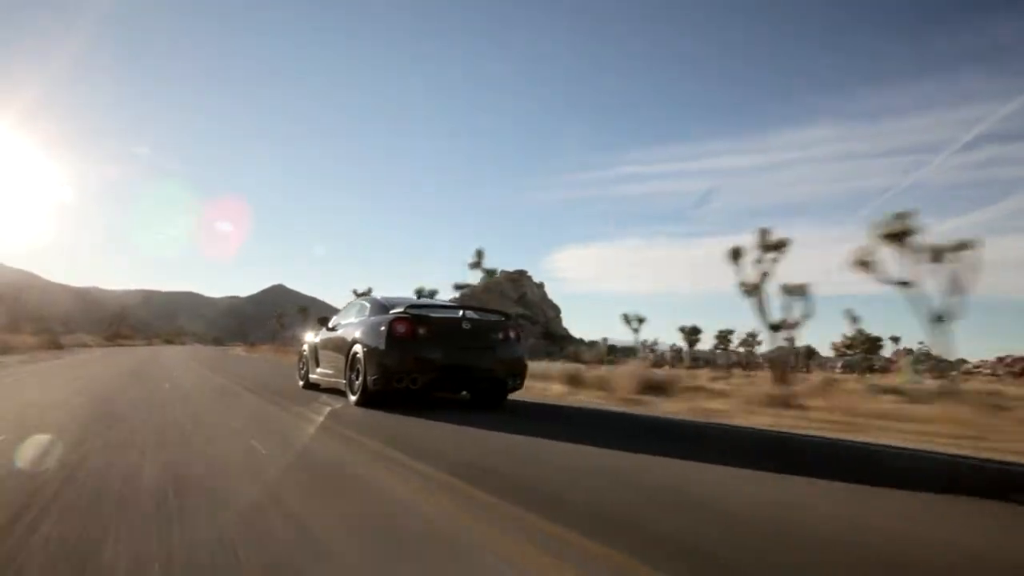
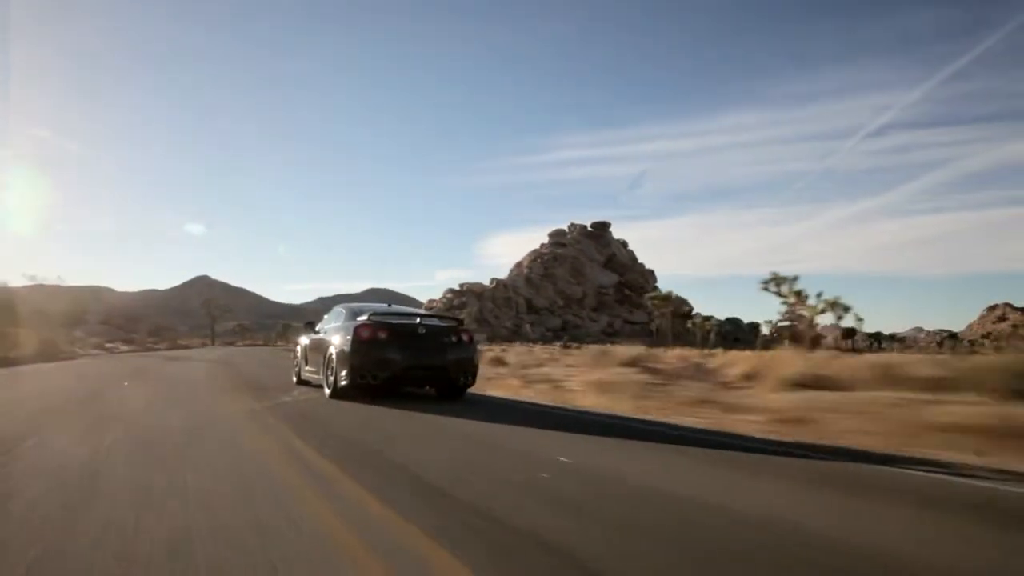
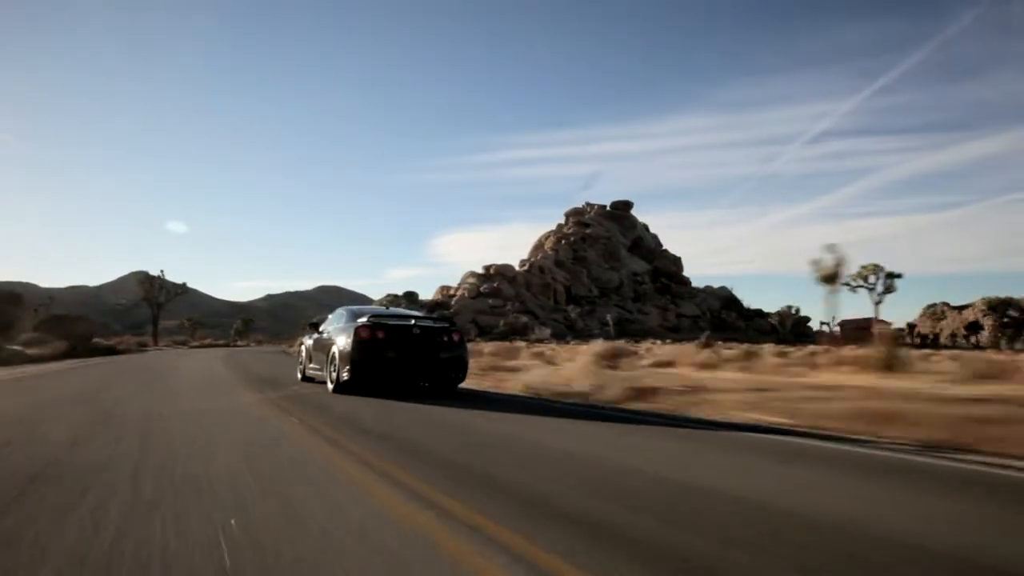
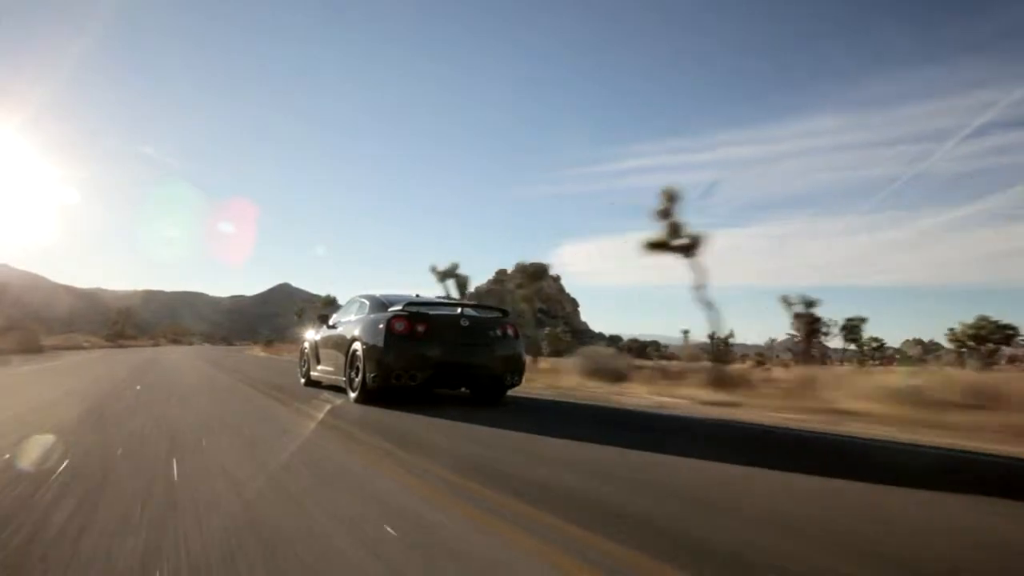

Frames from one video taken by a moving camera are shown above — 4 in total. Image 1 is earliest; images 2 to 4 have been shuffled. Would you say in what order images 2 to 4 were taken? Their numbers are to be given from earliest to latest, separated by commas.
4, 2, 3
